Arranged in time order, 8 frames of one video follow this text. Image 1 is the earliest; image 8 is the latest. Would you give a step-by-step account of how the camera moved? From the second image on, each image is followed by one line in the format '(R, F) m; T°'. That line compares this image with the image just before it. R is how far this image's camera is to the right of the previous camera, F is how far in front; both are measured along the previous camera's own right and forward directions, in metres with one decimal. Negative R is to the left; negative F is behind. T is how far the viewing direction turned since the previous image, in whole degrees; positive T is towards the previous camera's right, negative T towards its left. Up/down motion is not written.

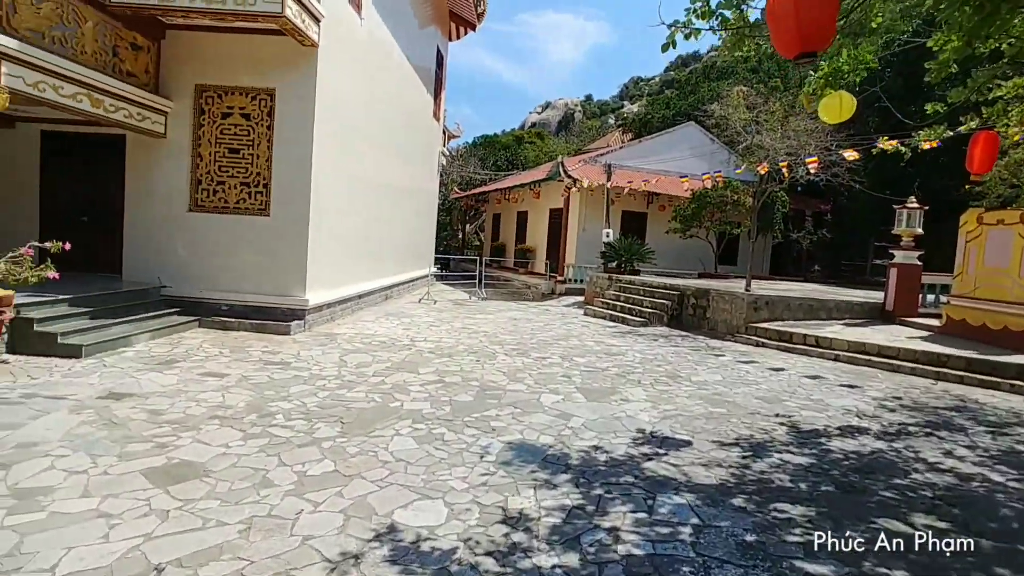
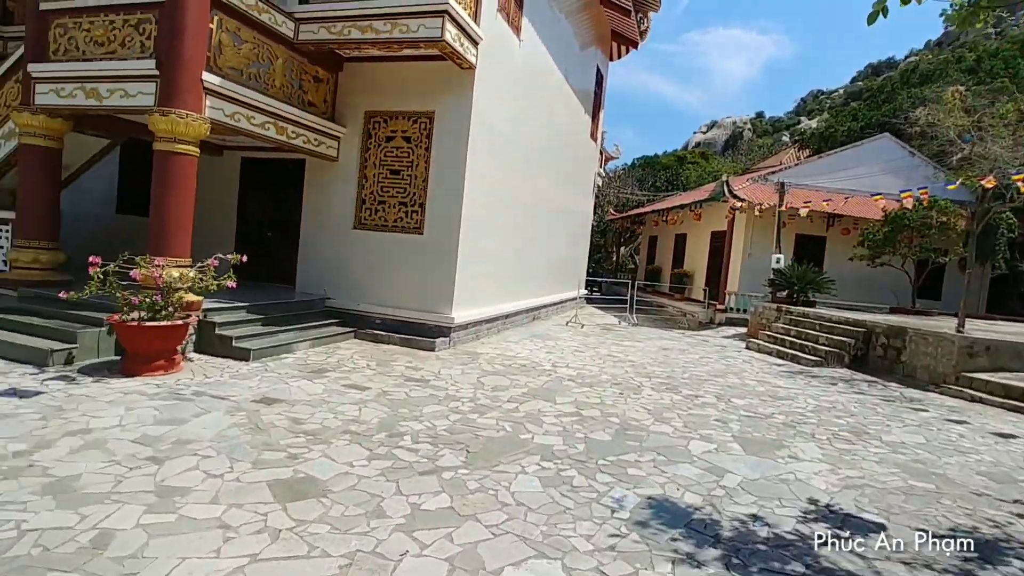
(+0.1, +0.4) m; -15°
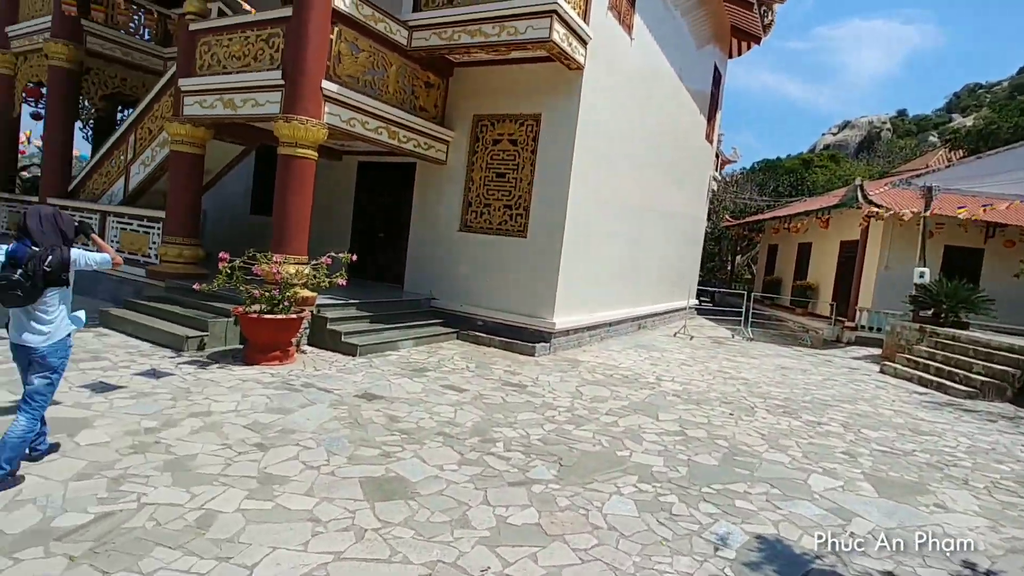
(0.0, +0.2) m; -10°
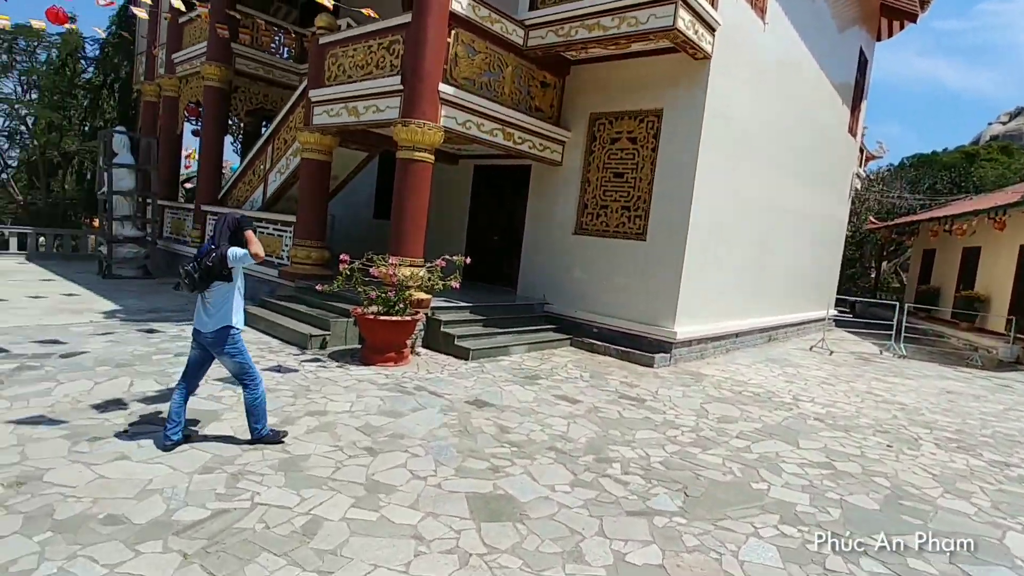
(0.0, +0.3) m; -11°
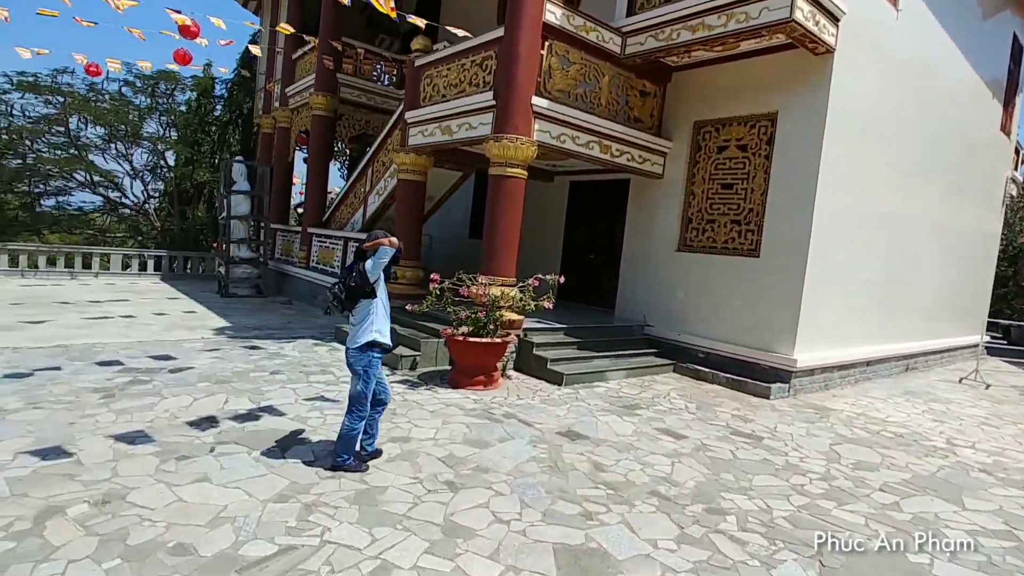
(0.0, +0.3) m; -10°
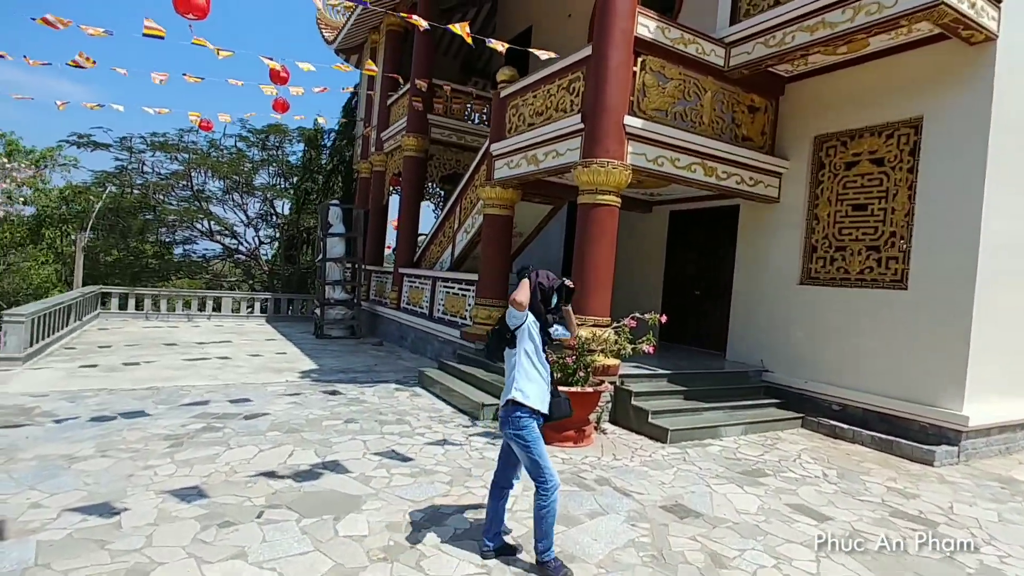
(+0.1, +0.6) m; -10°
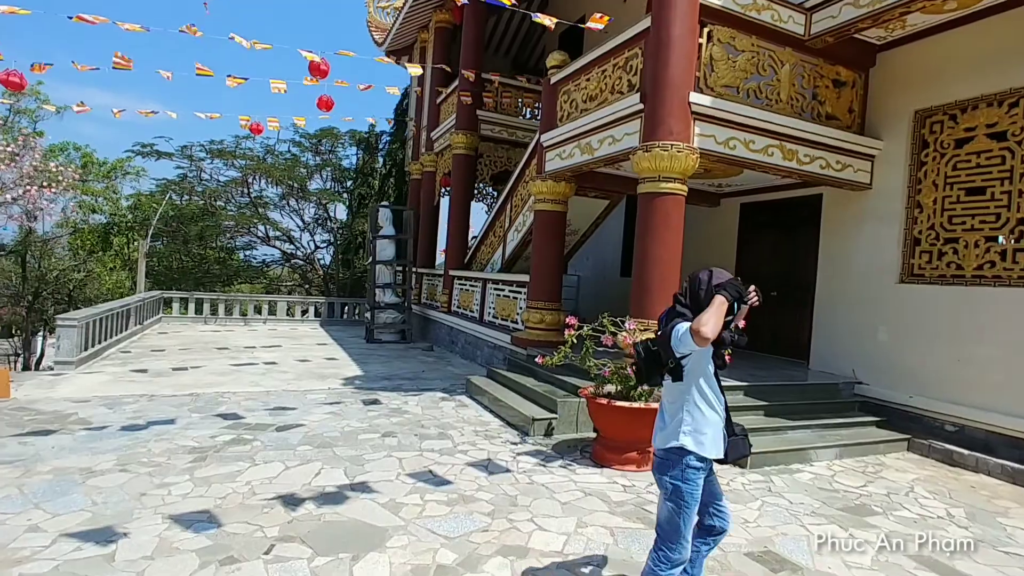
(0.0, +0.5) m; -6°
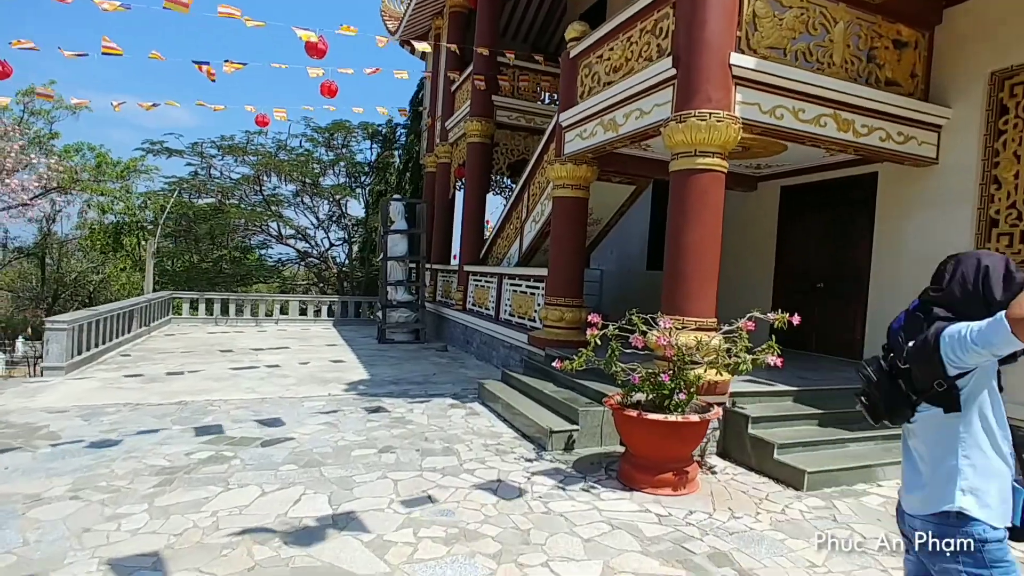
(+0.1, +0.6) m; -2°
